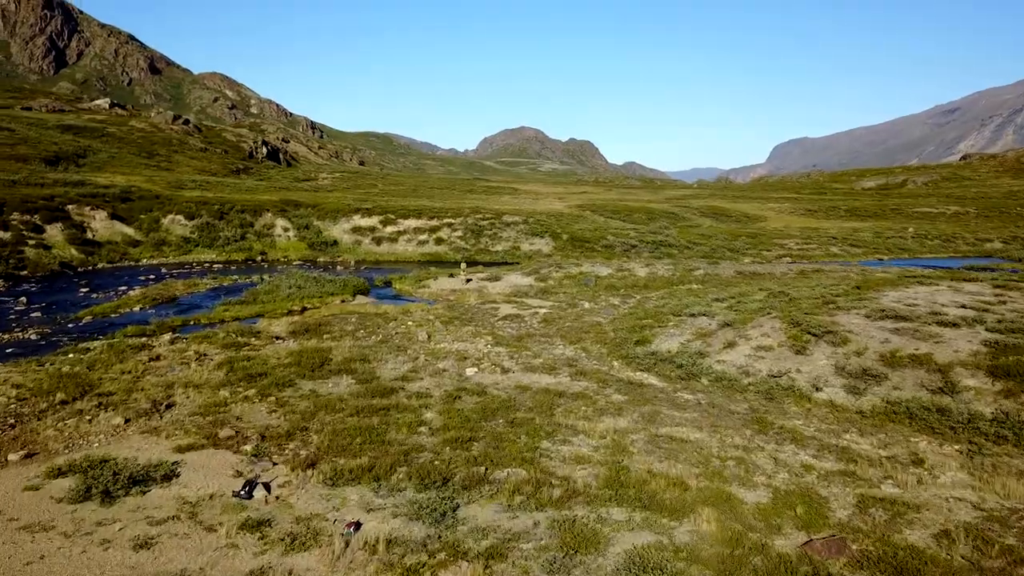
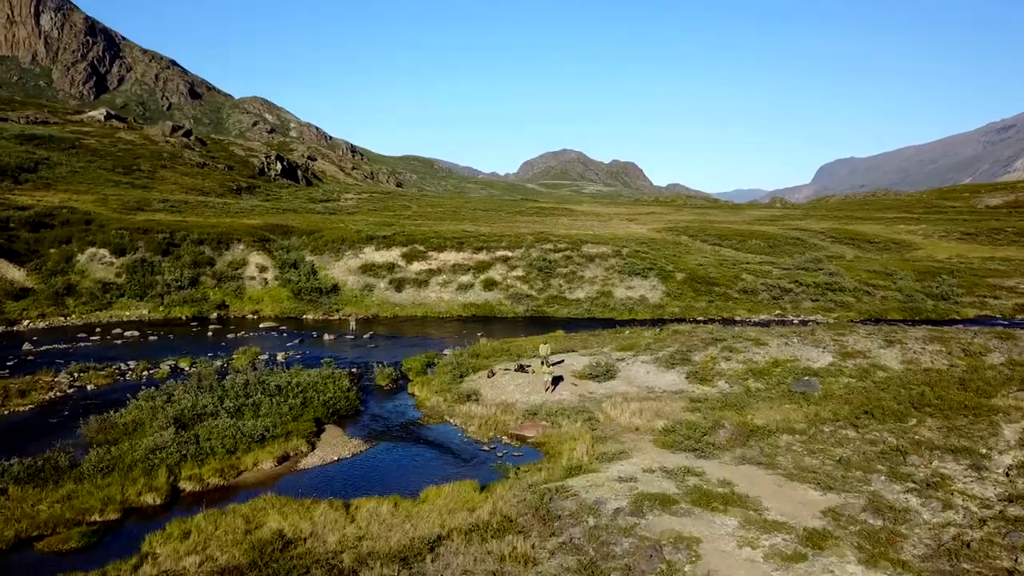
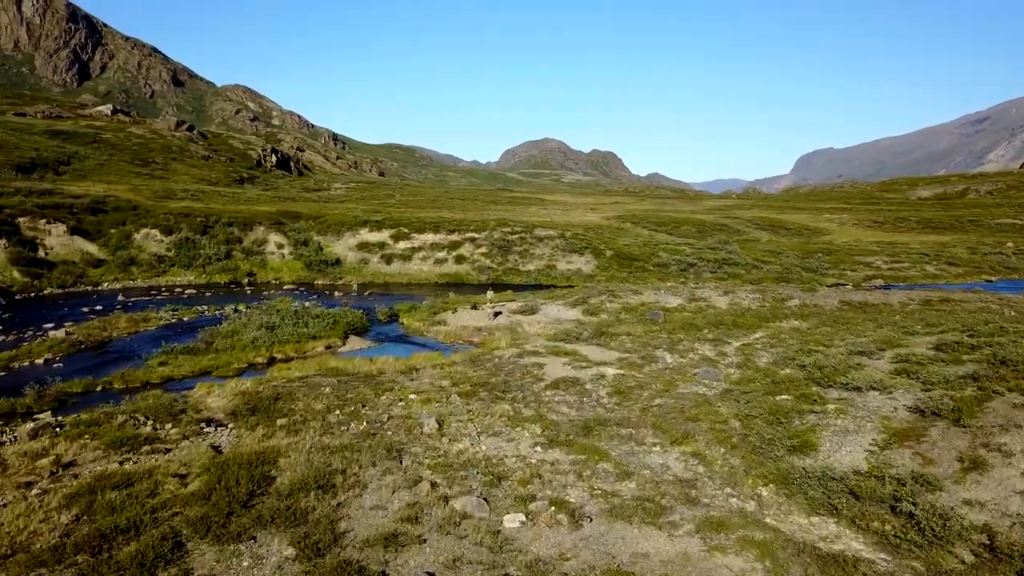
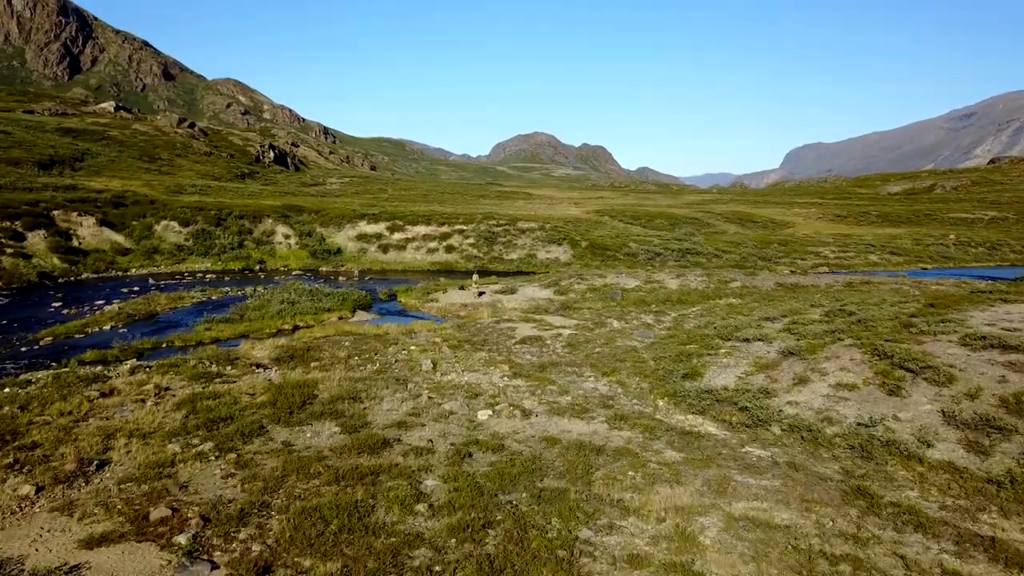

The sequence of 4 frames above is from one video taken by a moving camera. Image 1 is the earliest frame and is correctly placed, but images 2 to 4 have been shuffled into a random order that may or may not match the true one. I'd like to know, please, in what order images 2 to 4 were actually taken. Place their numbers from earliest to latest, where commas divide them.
4, 3, 2
